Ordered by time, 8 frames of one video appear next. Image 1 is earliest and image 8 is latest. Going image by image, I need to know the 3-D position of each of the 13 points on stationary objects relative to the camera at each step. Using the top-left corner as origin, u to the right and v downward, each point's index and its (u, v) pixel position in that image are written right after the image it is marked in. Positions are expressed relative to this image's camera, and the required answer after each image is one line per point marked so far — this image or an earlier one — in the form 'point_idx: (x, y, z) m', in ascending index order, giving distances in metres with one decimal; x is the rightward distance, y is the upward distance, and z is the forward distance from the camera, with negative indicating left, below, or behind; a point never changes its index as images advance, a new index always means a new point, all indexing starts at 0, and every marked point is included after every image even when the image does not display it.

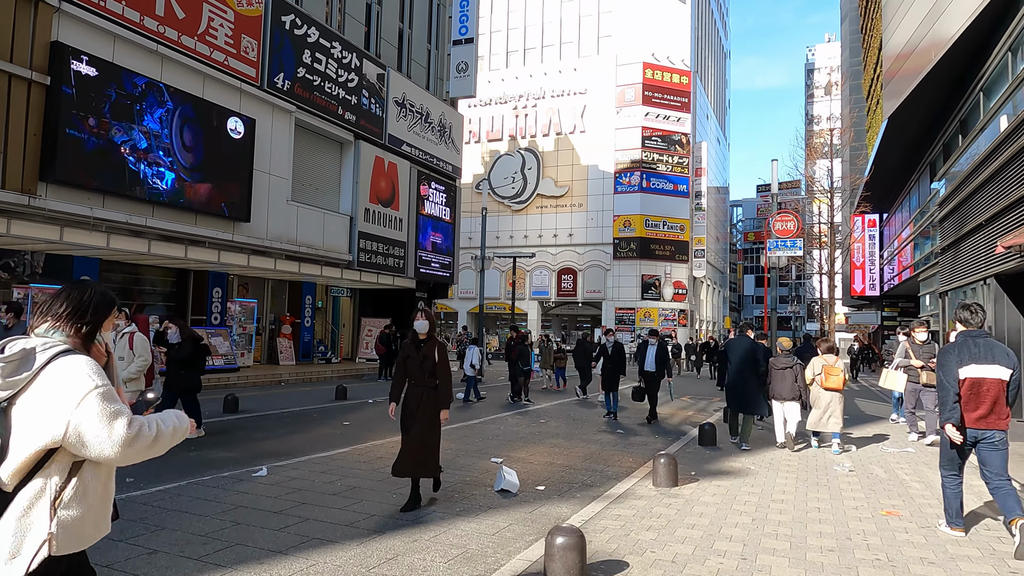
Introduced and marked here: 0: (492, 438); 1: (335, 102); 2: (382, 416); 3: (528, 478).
0: (-0.2, -2.2, +9.5) m
1: (-5.2, +5.4, +19.3) m
2: (-2.3, -2.3, +12.1) m
3: (+0.2, -2.0, +6.8) m
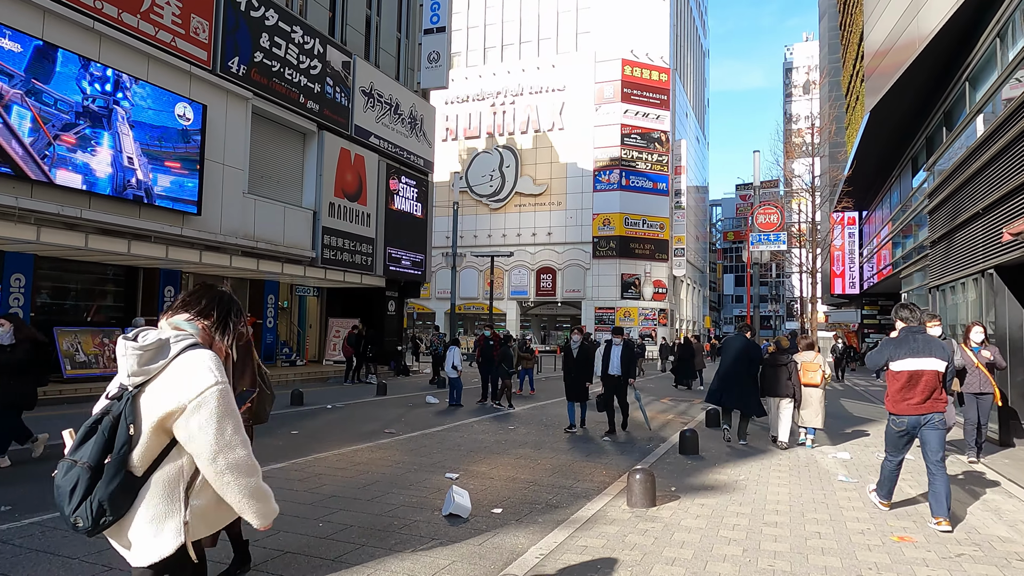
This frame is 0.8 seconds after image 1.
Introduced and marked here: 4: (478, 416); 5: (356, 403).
0: (-0.7, -2.1, +8.6) m
1: (-6.0, +5.5, +18.3) m
2: (-2.9, -2.3, +11.1) m
3: (-0.2, -1.9, +5.9) m
4: (-0.6, -2.5, +13.1) m
5: (-3.3, -2.4, +14.0) m
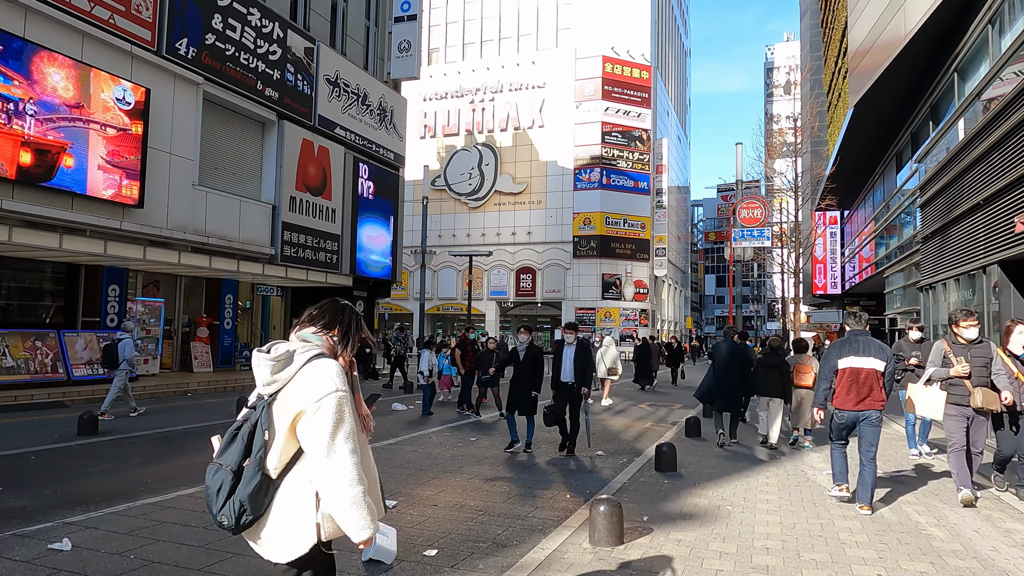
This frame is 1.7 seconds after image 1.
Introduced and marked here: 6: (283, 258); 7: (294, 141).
0: (-1.2, -2.0, +7.6) m
1: (-6.7, +5.5, +17.1) m
2: (-3.4, -2.2, +10.1) m
3: (-0.7, -1.8, +5.0) m
4: (-1.2, -2.5, +12.1) m
5: (-3.9, -2.4, +12.9) m
6: (-6.3, +0.8, +18.3) m
7: (-6.2, +4.2, +18.8) m
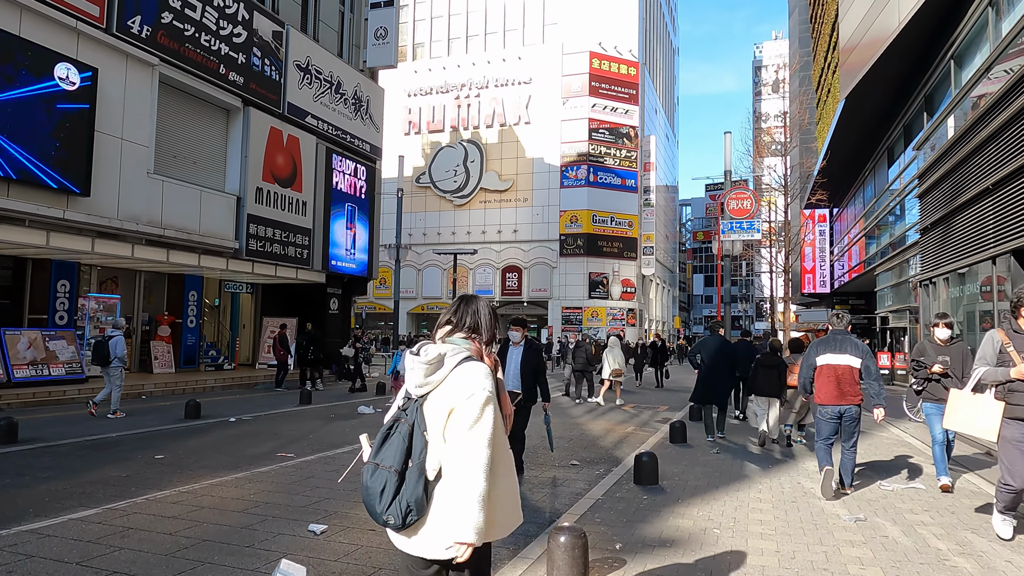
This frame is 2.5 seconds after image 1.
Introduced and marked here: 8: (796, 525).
0: (-1.6, -1.9, +6.7) m
1: (-7.3, +5.6, +16.2) m
2: (-3.9, -2.1, +9.2) m
3: (-1.0, -1.7, +4.1) m
4: (-1.7, -2.4, +11.2) m
5: (-4.4, -2.3, +12.0) m
6: (-6.9, +0.9, +17.3) m
7: (-6.8, +4.3, +17.8) m
8: (+2.2, -1.9, +5.2) m
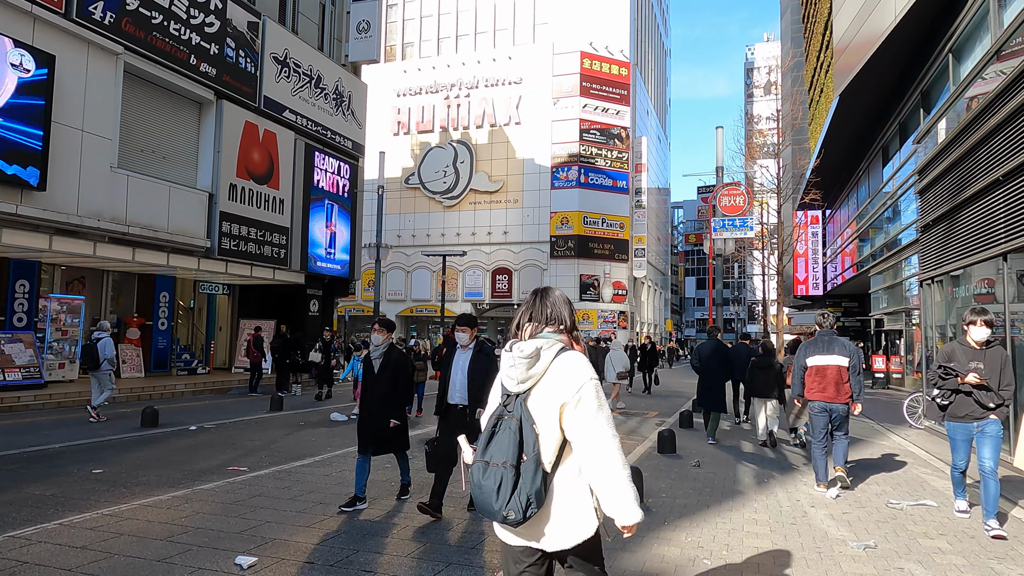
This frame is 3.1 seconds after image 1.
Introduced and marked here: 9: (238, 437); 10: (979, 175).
0: (-1.9, -1.9, +6.0) m
1: (-7.7, +5.6, +15.4) m
2: (-4.2, -2.1, +8.5) m
3: (-1.3, -1.7, +3.4) m
4: (-2.0, -2.4, +10.6) m
5: (-4.7, -2.3, +11.3) m
6: (-7.3, +0.9, +16.6) m
7: (-7.2, +4.3, +17.1) m
8: (+2.0, -1.8, +4.5) m
9: (-4.0, -2.2, +9.7) m
10: (+7.2, +1.7, +10.3) m
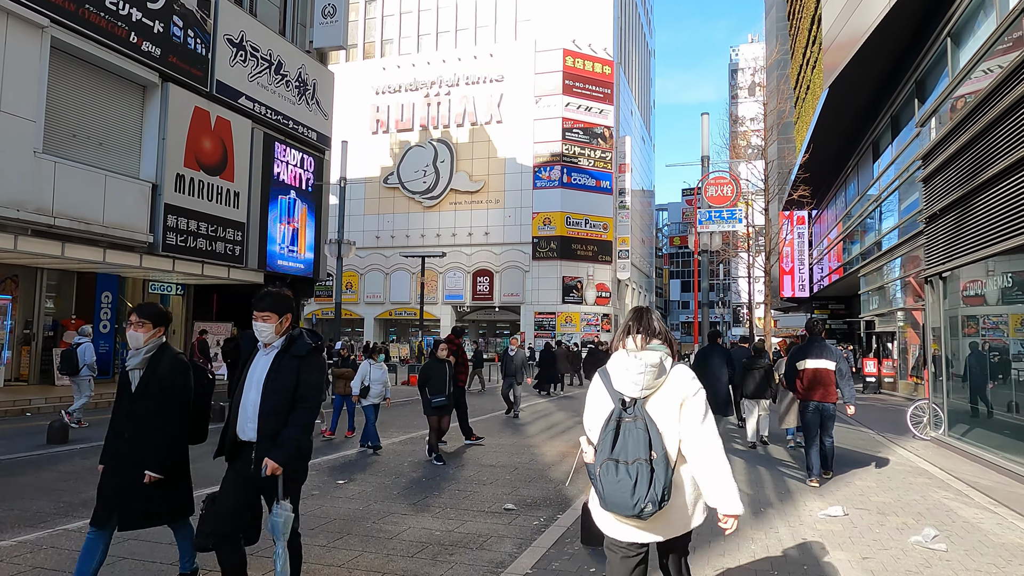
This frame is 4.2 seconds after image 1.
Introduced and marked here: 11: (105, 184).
0: (-2.4, -1.8, +4.8) m
1: (-8.3, +5.6, +14.1) m
2: (-4.7, -2.0, +7.2) m
3: (-1.7, -1.6, +2.2) m
4: (-2.6, -2.3, +9.3) m
5: (-5.3, -2.2, +10.0) m
6: (-7.9, +0.9, +15.2) m
7: (-7.9, +4.3, +15.8) m
8: (+1.5, -1.7, +3.4) m
9: (-4.6, -2.1, +8.4) m
10: (+6.7, +1.8, +9.2) m
11: (-8.5, +2.2, +13.8) m
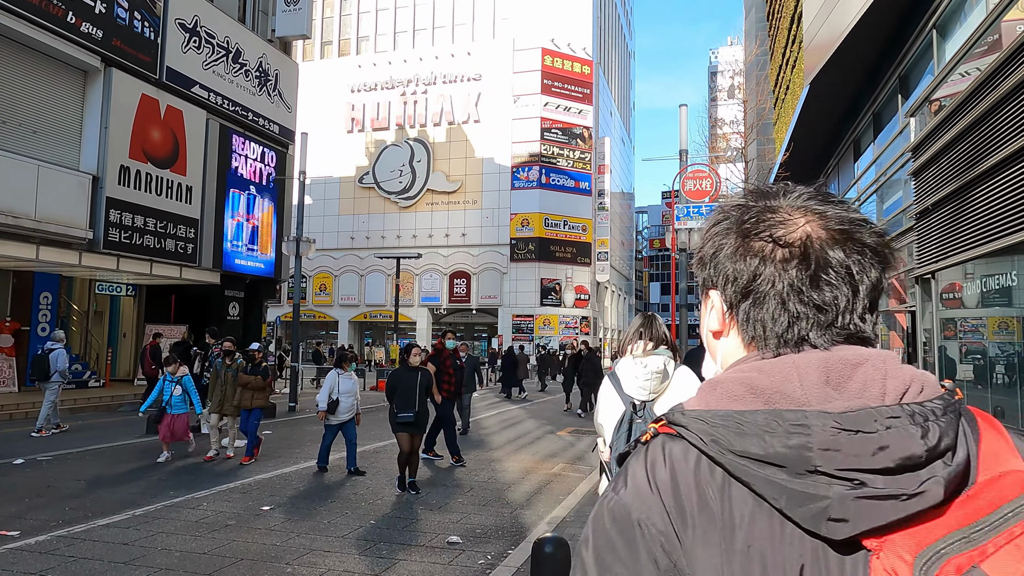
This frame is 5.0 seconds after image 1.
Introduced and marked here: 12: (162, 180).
0: (-2.8, -1.8, +3.9) m
1: (-8.9, +5.6, +13.1) m
2: (-5.1, -2.0, +6.2) m
3: (-2.0, -1.6, +1.3) m
4: (-3.1, -2.3, +8.4) m
5: (-5.8, -2.2, +9.0) m
6: (-8.6, +0.9, +14.2) m
7: (-8.5, +4.3, +14.8) m
8: (+1.2, -1.7, +2.6) m
9: (-5.0, -2.1, +7.5) m
10: (+6.2, +1.8, +8.6) m
11: (-9.1, +2.2, +12.7) m
12: (-8.2, +2.6, +15.7) m
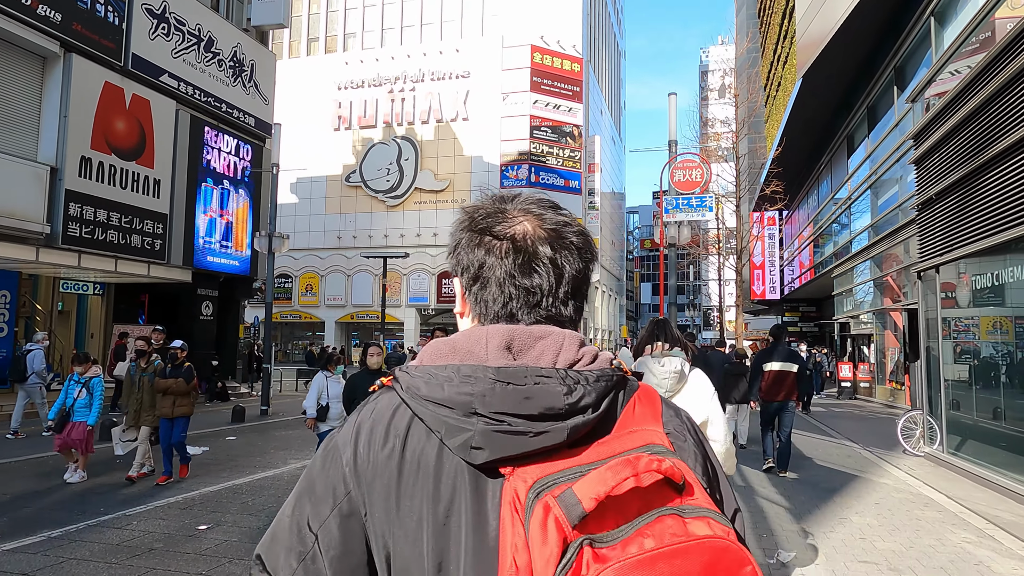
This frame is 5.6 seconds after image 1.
0: (-3.0, -1.7, +3.2) m
1: (-9.3, +5.7, +12.3) m
2: (-5.4, -1.9, +5.5) m
3: (-2.2, -1.5, +0.6) m
4: (-3.4, -2.2, +7.7) m
5: (-6.1, -2.2, +8.3) m
6: (-9.0, +1.0, +13.4) m
7: (-8.9, +4.3, +14.0) m
8: (+1.0, -1.6, +2.0) m
9: (-5.3, -2.1, +6.8) m
10: (+5.9, +1.9, +8.0) m
11: (-9.5, +2.2, +12.0) m
12: (-8.6, +2.6, +15.0) m
